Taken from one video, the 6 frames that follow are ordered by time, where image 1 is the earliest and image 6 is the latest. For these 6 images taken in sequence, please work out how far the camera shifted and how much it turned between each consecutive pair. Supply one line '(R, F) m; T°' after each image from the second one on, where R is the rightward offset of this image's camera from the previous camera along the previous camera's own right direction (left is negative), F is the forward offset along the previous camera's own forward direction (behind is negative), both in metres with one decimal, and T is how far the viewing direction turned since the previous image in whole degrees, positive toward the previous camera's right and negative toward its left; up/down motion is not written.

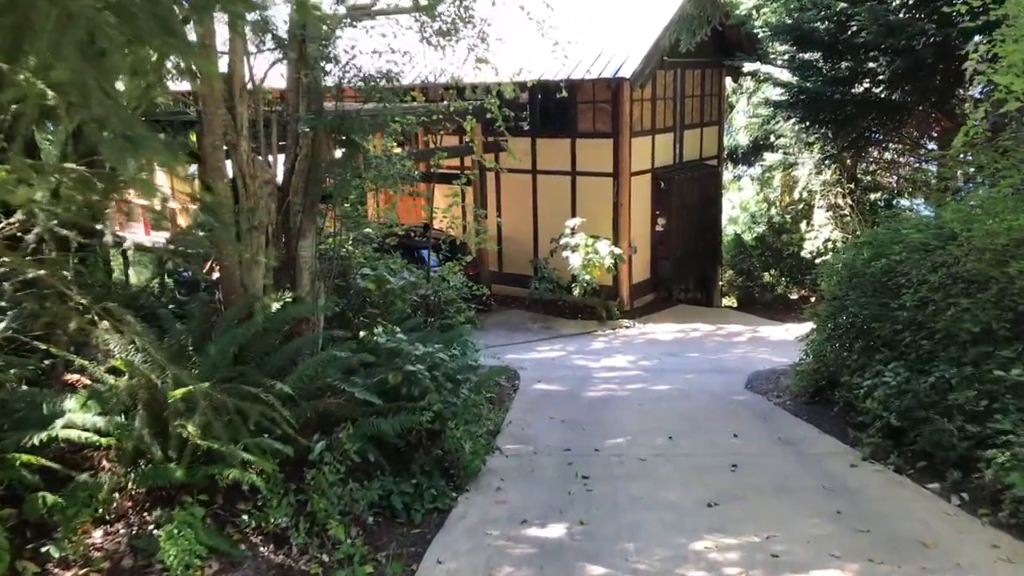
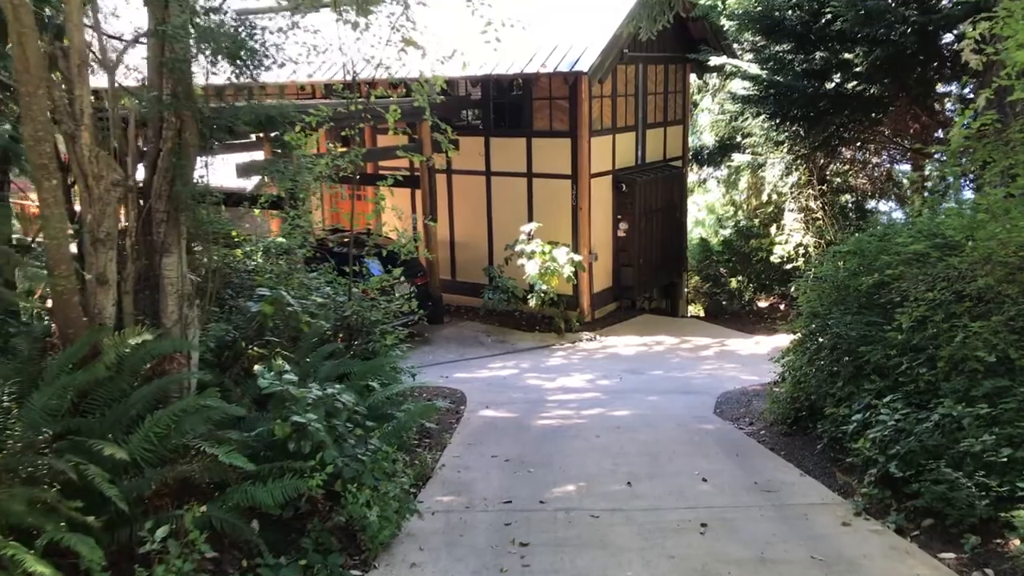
(+0.2, +0.9) m; +2°
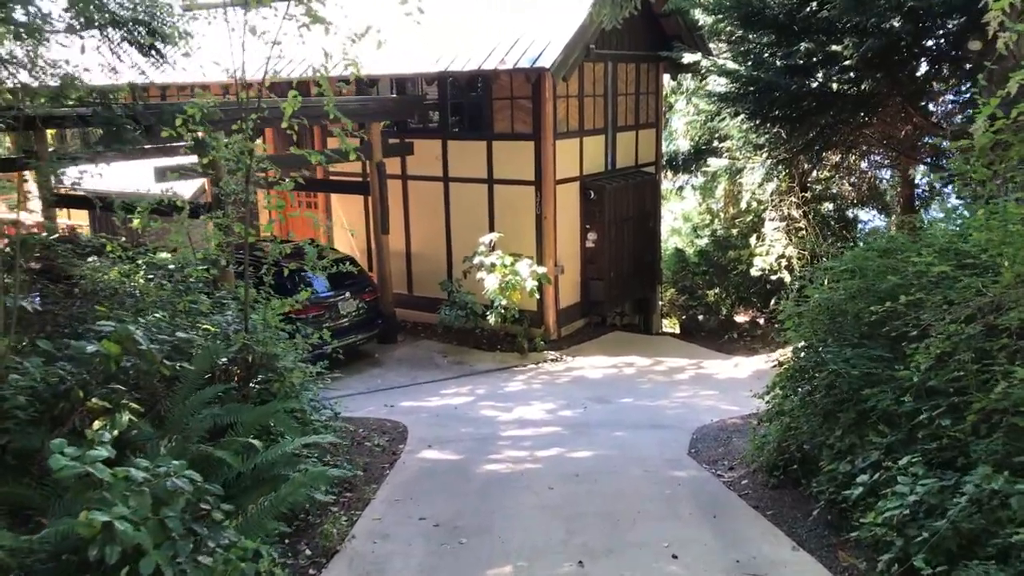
(+0.3, +1.0) m; +1°
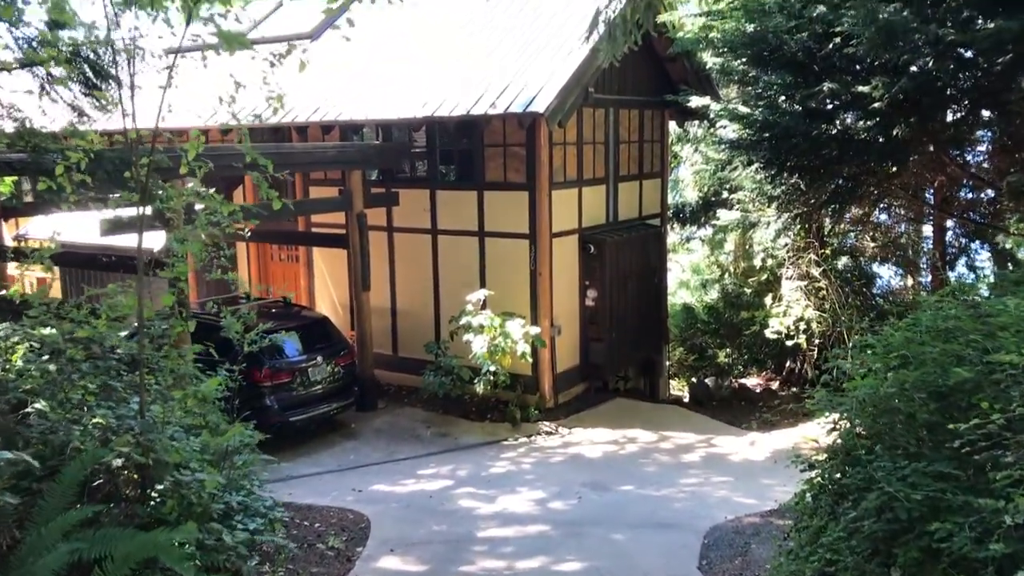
(+0.2, +1.0) m; -1°
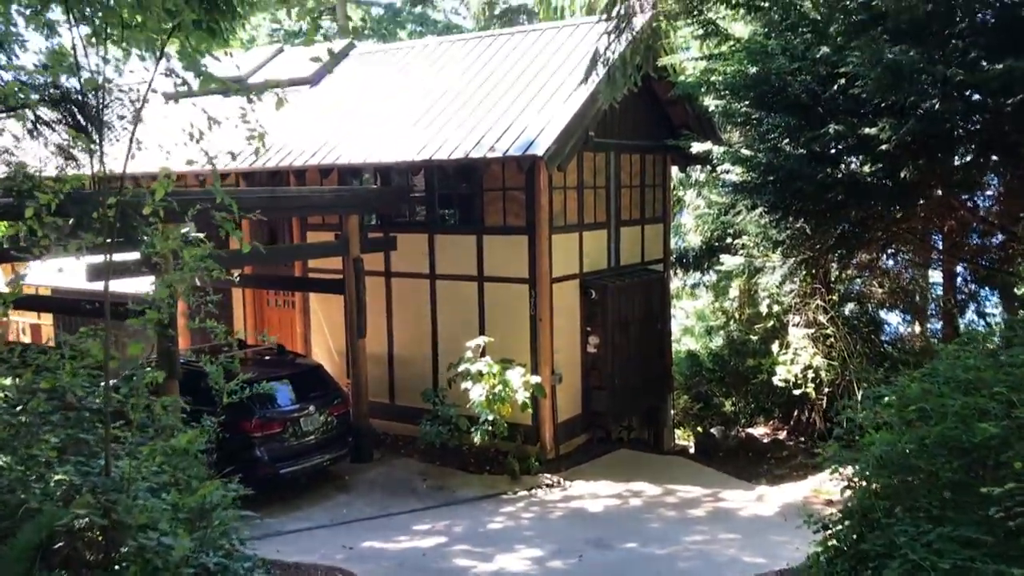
(+0.1, +0.2) m; 0°
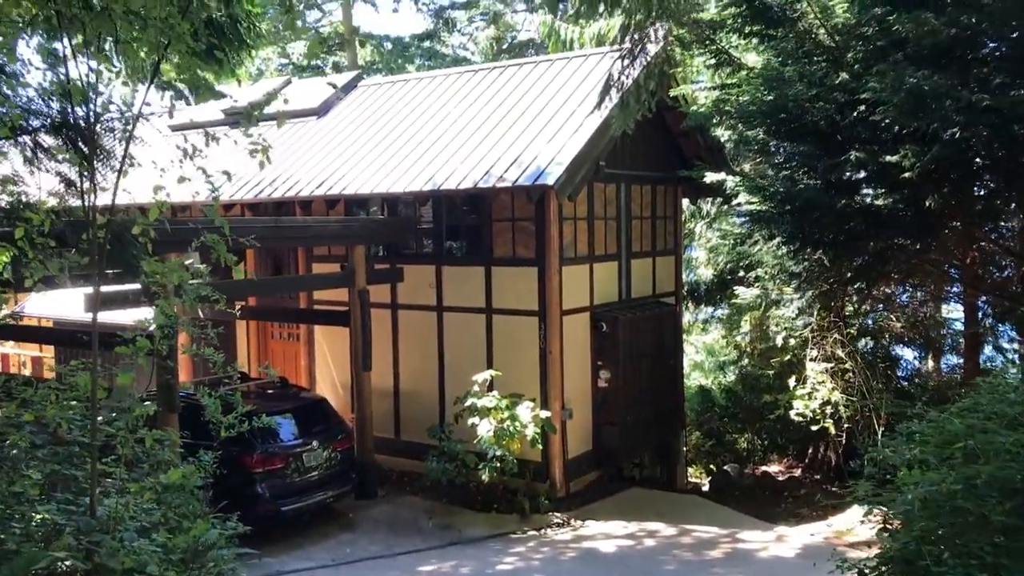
(0.0, +0.2) m; 0°
